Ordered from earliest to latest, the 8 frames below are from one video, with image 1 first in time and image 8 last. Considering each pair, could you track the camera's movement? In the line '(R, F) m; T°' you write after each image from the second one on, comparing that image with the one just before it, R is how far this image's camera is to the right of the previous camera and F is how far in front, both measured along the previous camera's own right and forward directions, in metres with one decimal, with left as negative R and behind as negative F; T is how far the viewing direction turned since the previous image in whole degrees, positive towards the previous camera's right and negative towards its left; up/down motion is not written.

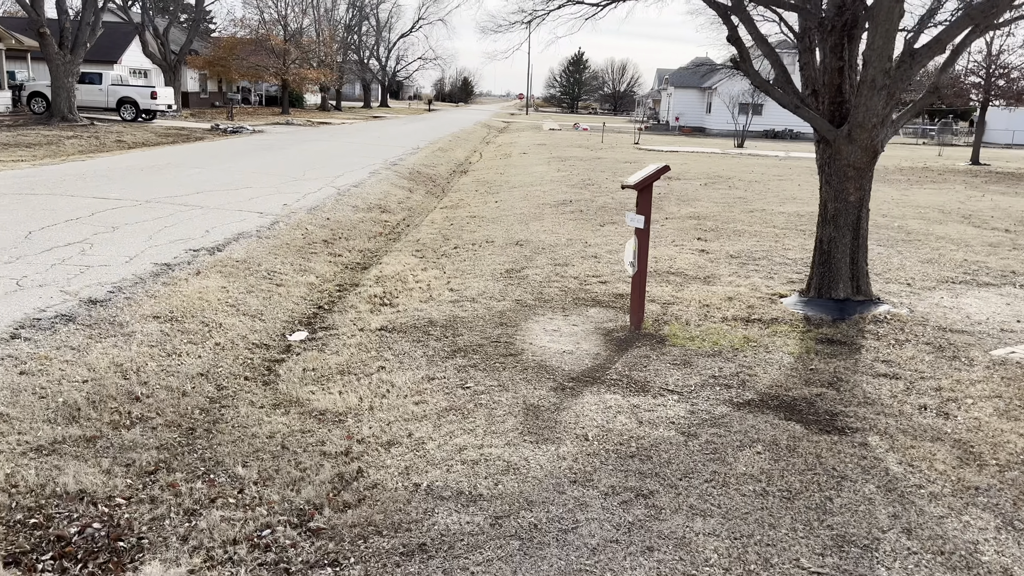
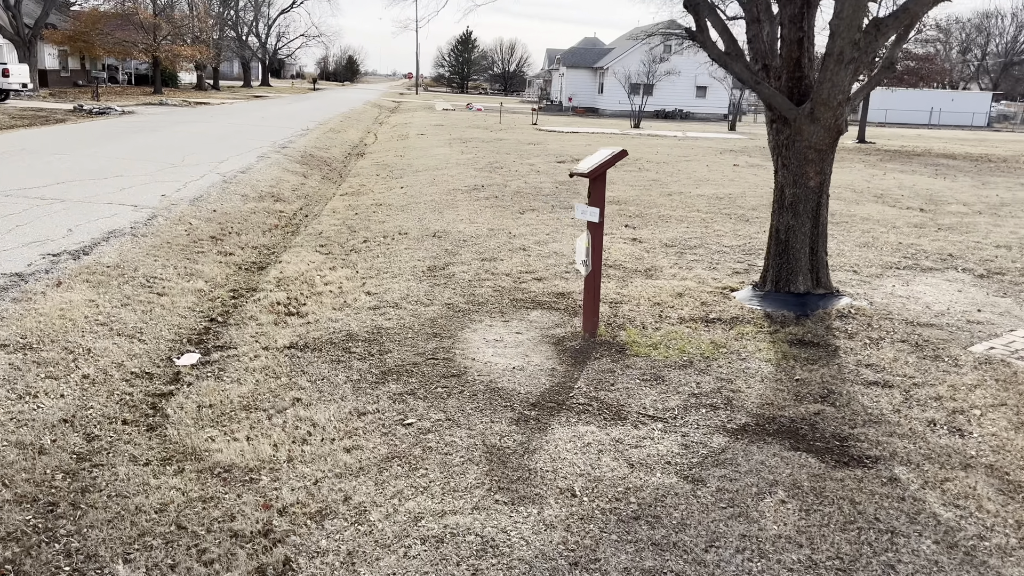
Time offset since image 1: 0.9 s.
(-0.3, +0.8) m; +7°
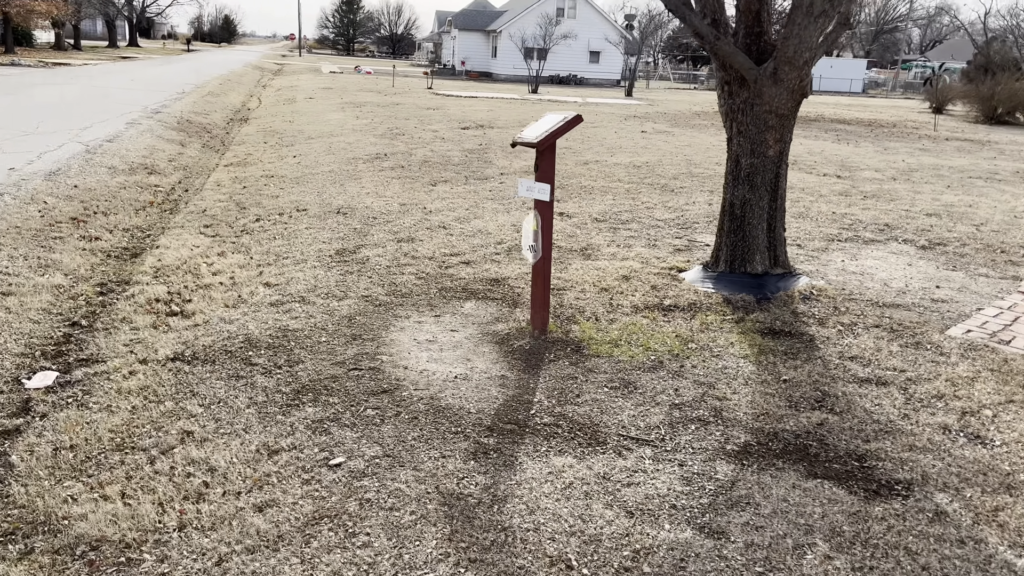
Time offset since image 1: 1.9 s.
(-0.2, +0.8) m; +7°
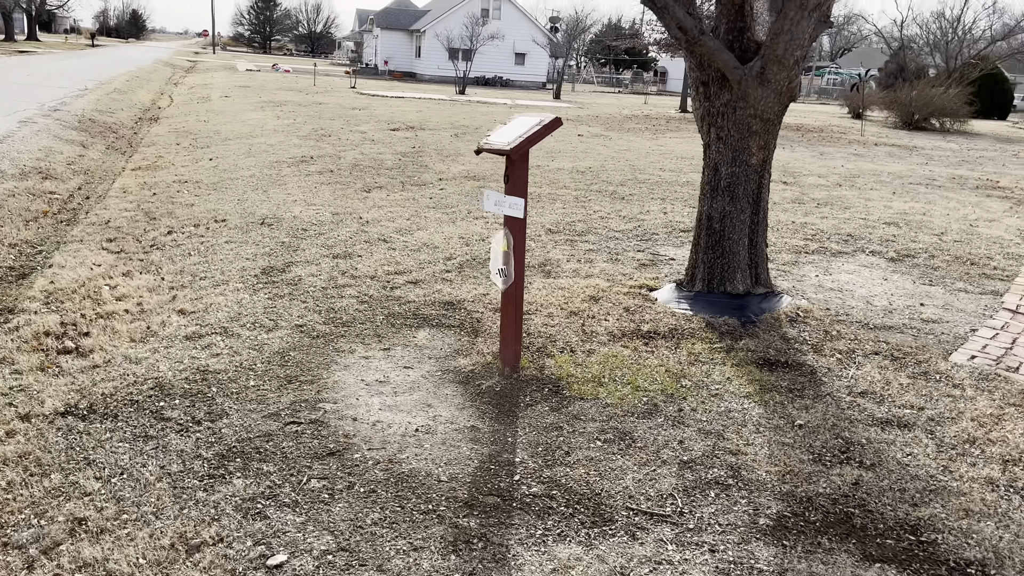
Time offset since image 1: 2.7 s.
(-0.2, +0.6) m; +5°
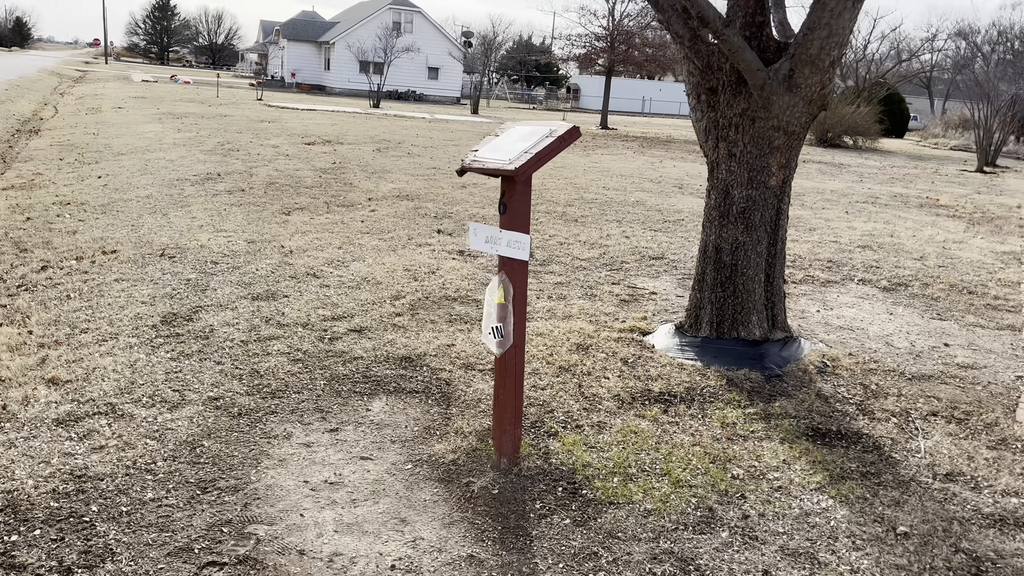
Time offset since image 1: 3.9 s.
(-0.3, +1.0) m; +6°
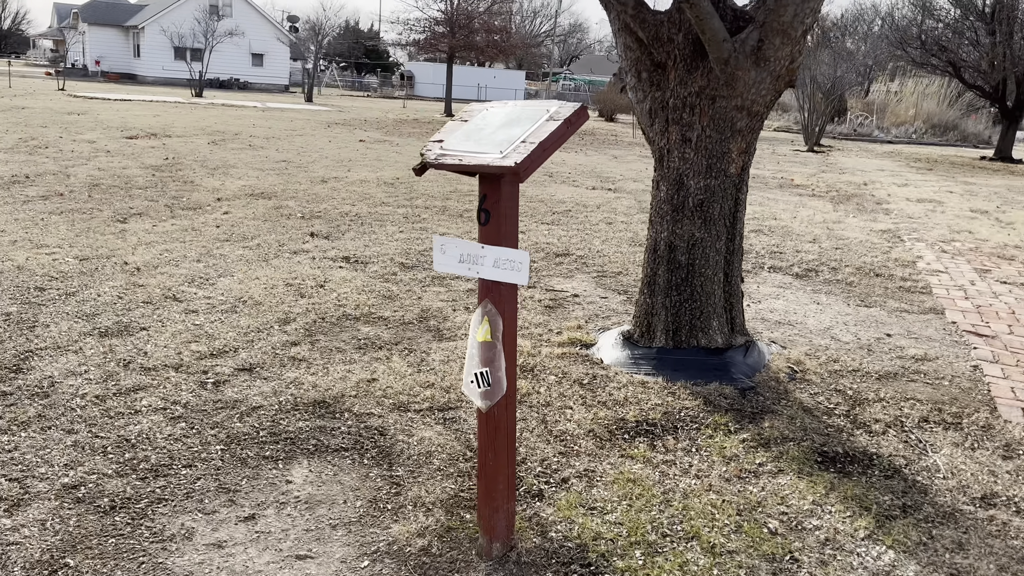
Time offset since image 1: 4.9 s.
(-0.4, +0.7) m; +11°
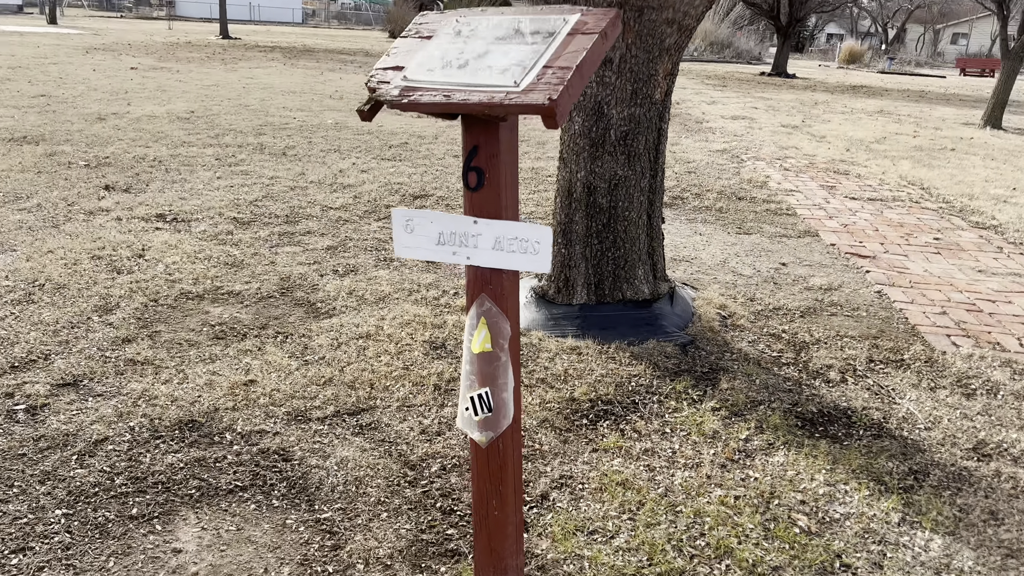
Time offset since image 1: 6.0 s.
(-0.4, +0.7) m; +14°
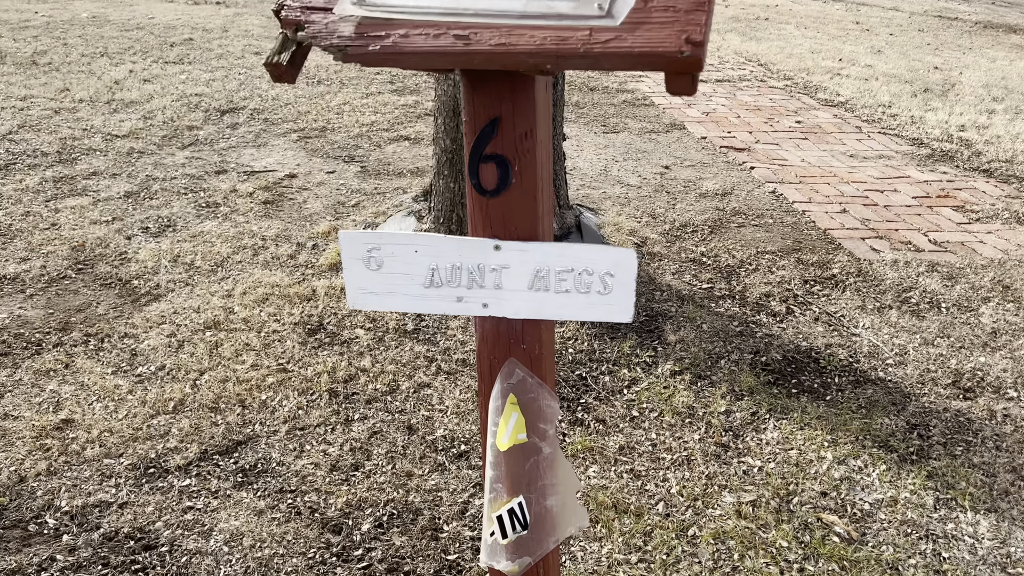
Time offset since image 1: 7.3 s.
(-0.3, +0.6) m; +13°
